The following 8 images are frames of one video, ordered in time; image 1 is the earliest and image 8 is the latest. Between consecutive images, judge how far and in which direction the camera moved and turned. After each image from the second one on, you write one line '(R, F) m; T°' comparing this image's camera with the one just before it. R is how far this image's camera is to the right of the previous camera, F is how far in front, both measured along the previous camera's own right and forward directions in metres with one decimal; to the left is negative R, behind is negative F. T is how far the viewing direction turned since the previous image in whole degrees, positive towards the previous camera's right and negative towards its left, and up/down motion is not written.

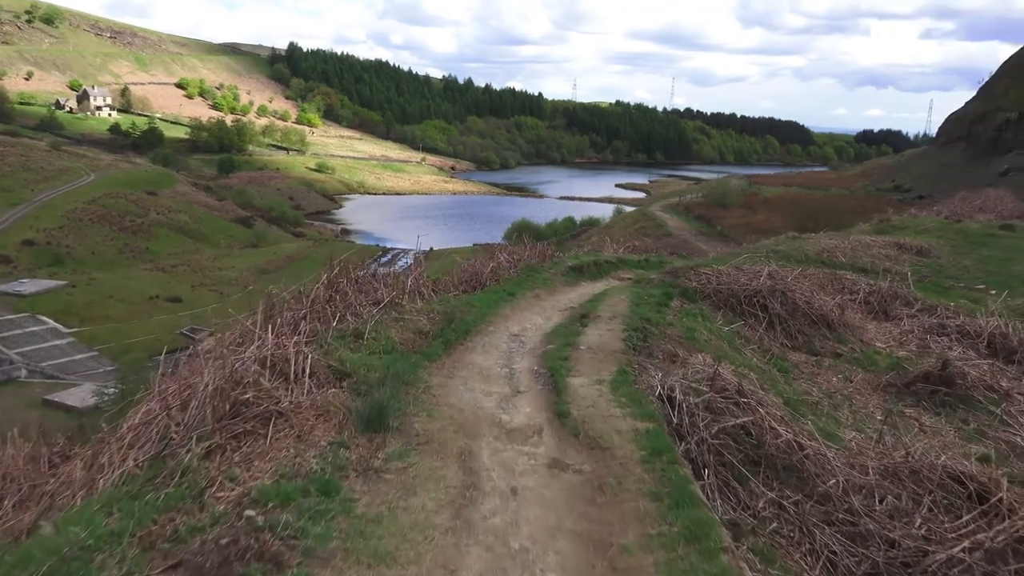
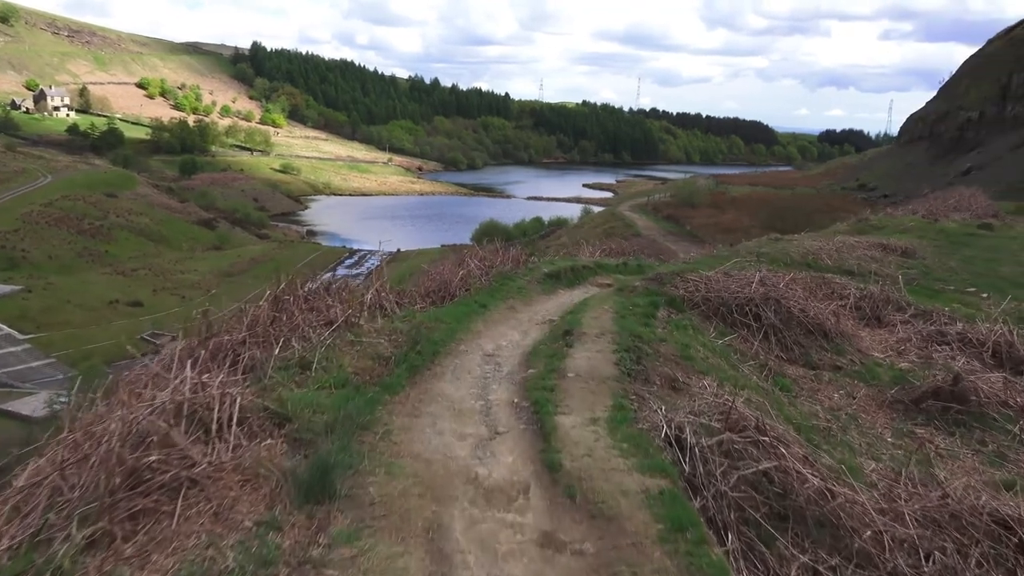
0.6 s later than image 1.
(-0.1, +1.2) m; +2°
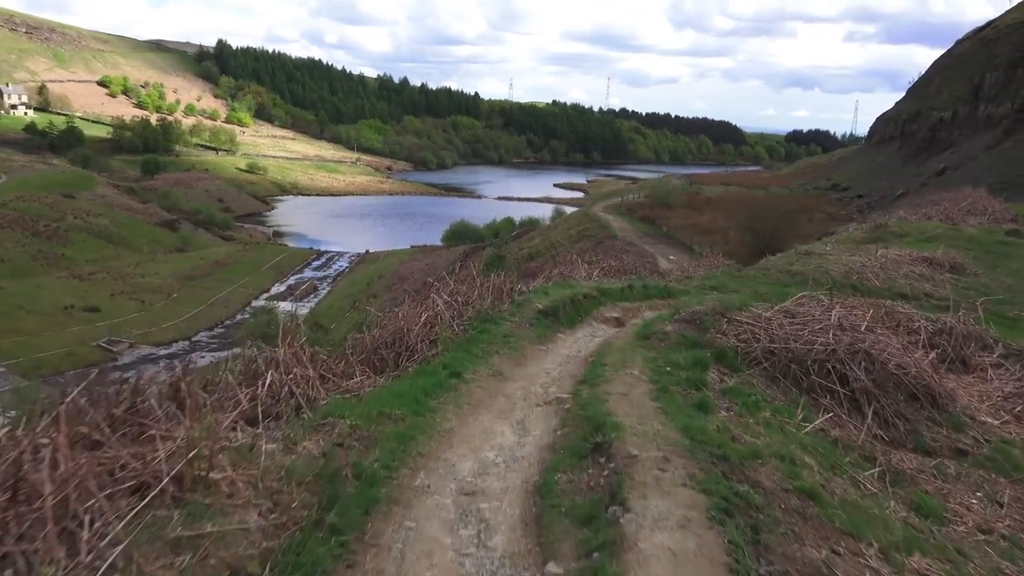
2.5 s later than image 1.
(-0.1, +4.0) m; +2°
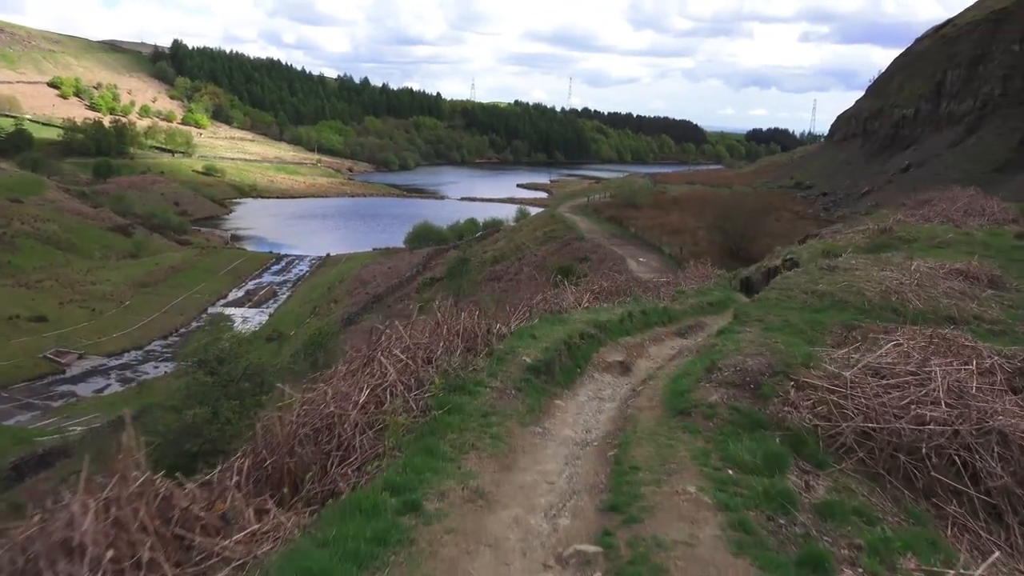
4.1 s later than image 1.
(-0.1, +3.0) m; +2°
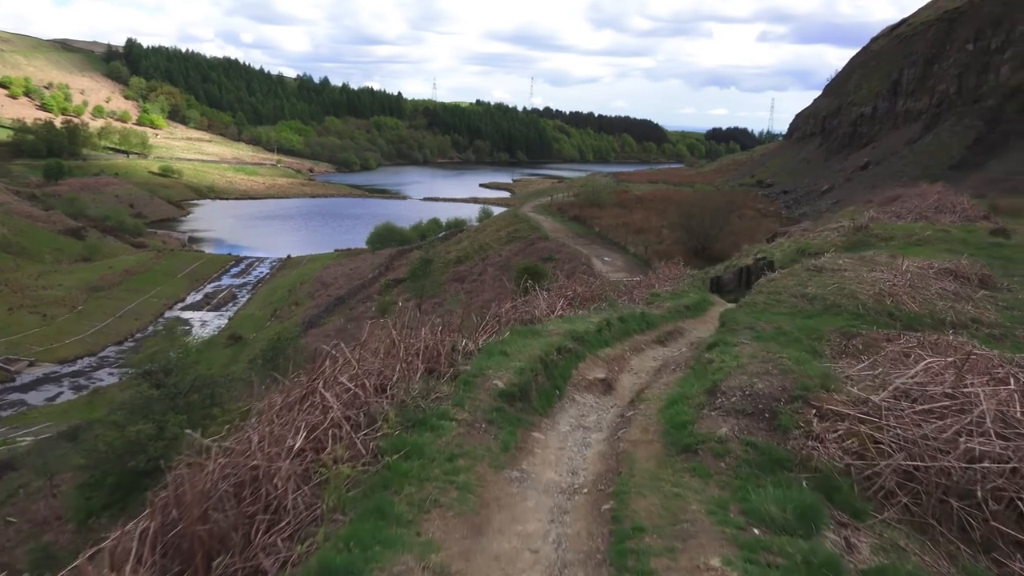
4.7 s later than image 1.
(0.0, +1.2) m; +2°
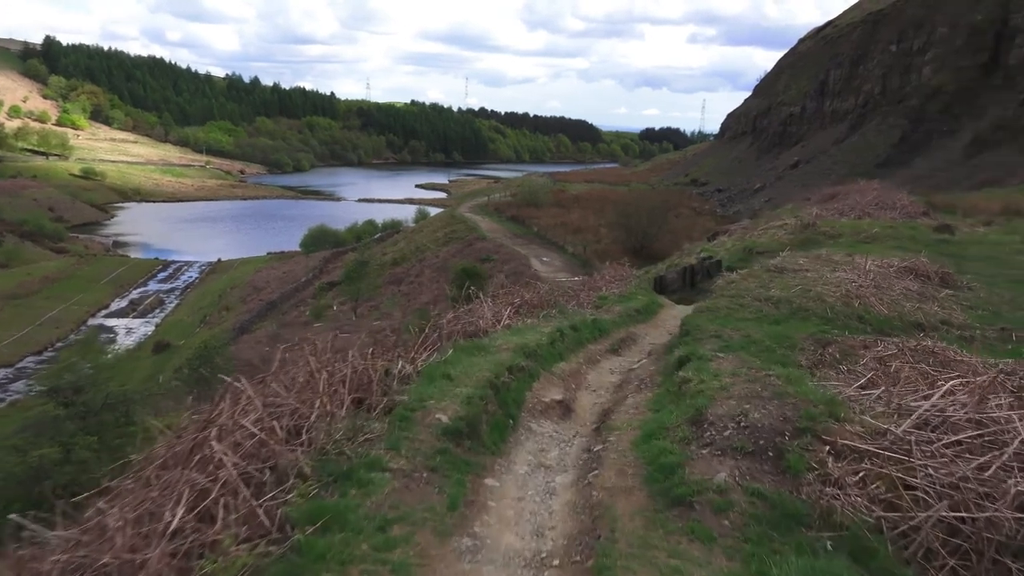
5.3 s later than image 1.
(0.0, +1.2) m; +4°
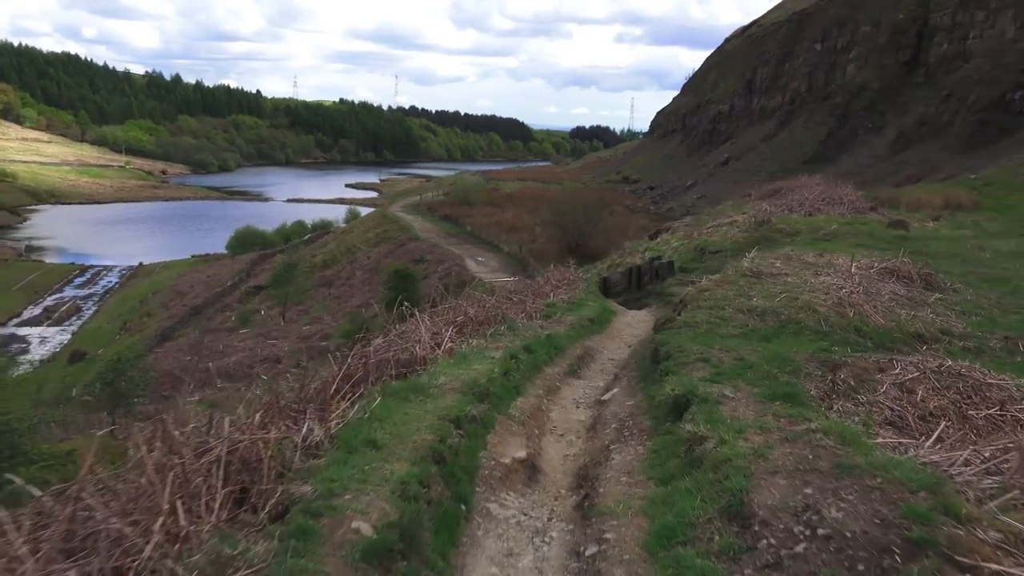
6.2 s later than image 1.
(-0.1, +2.0) m; +4°
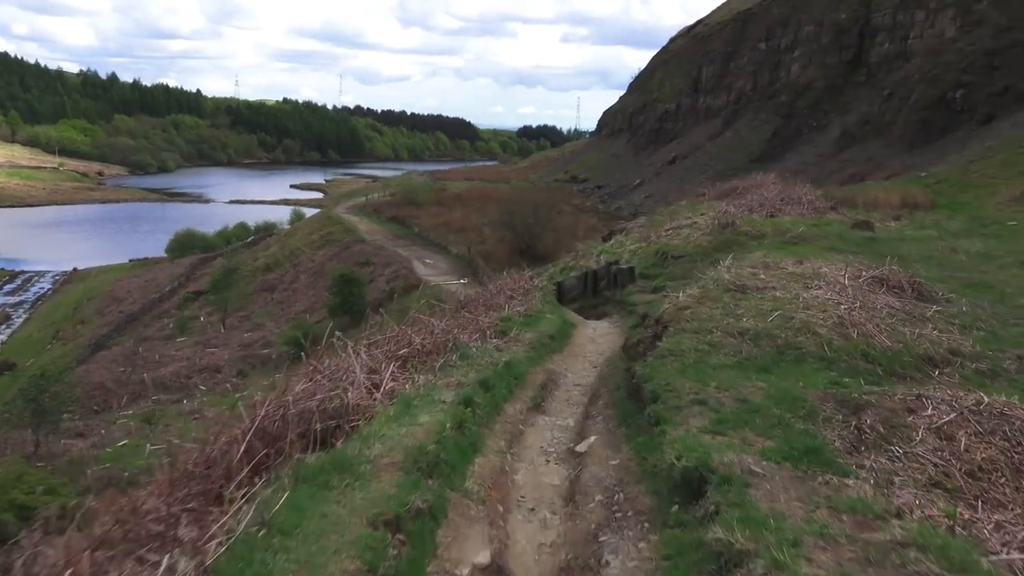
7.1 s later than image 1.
(0.0, +1.6) m; +3°
